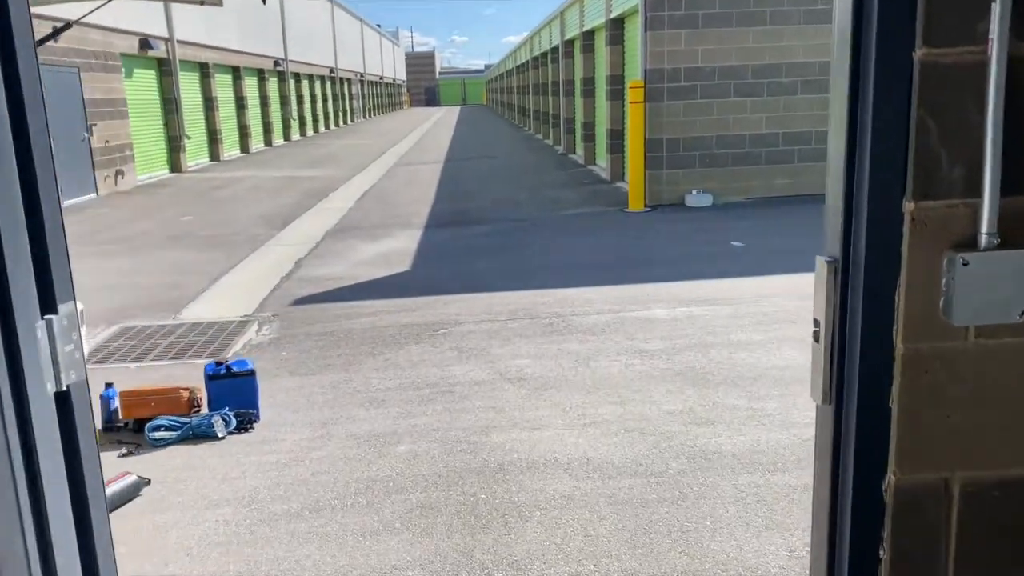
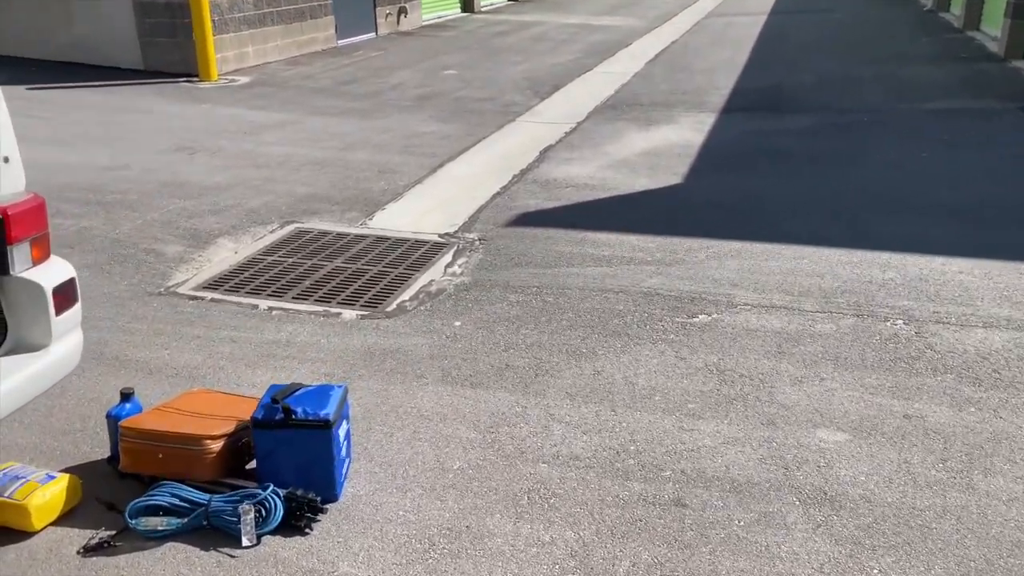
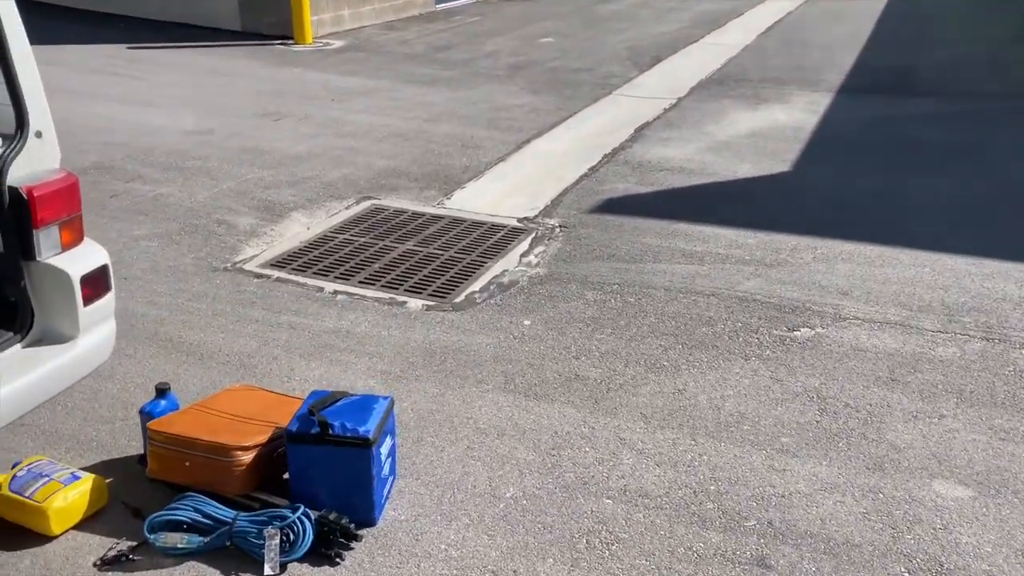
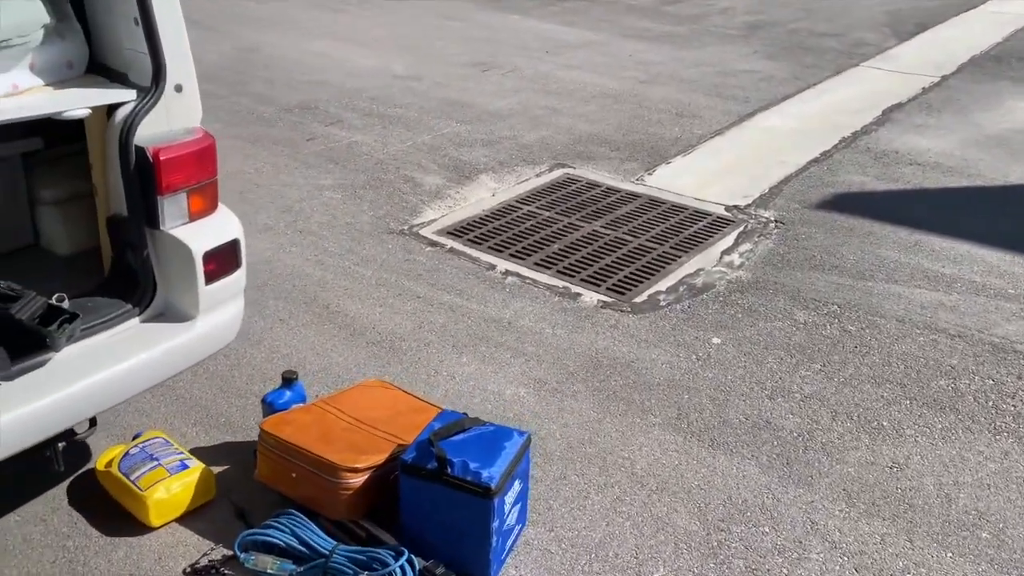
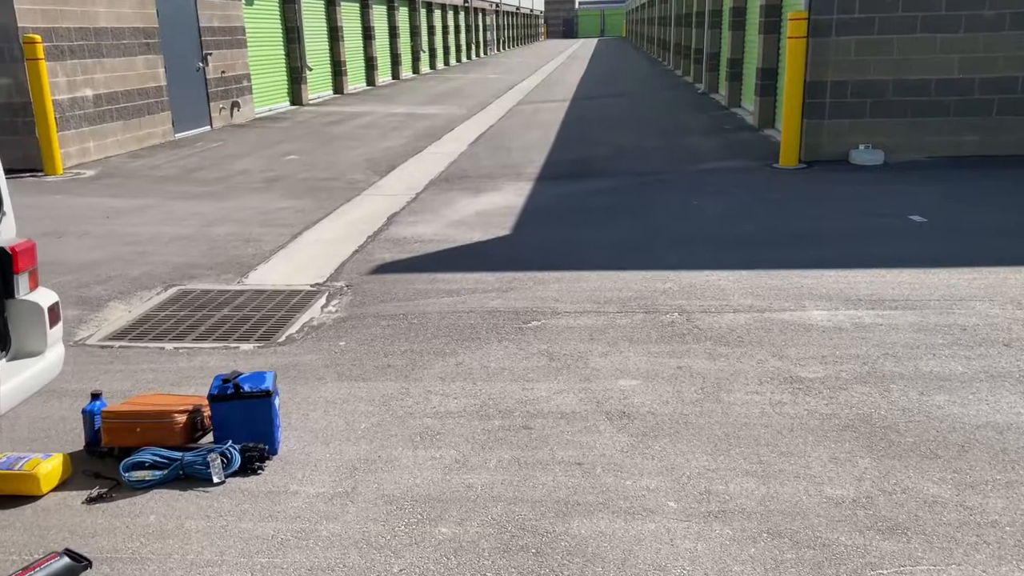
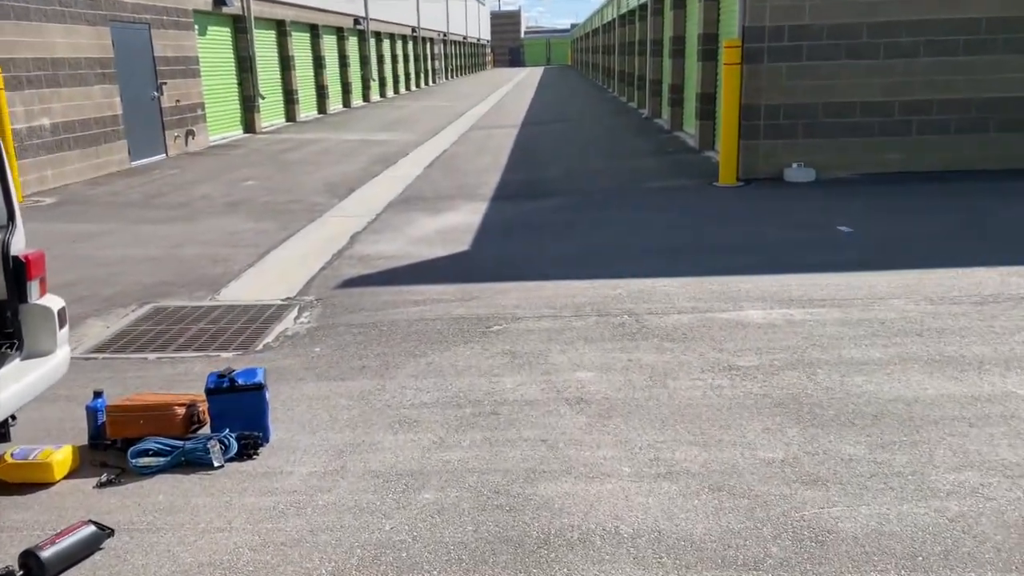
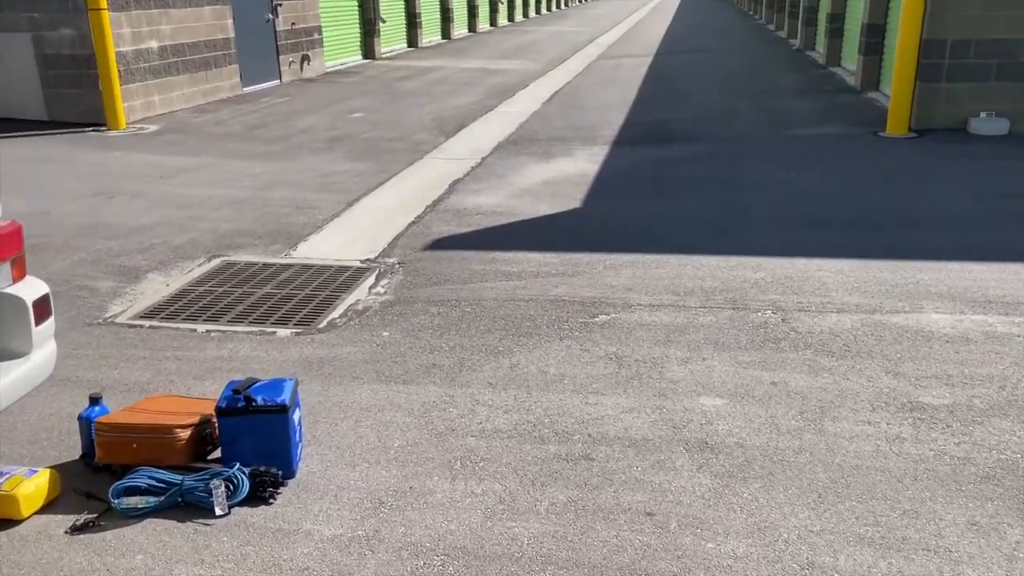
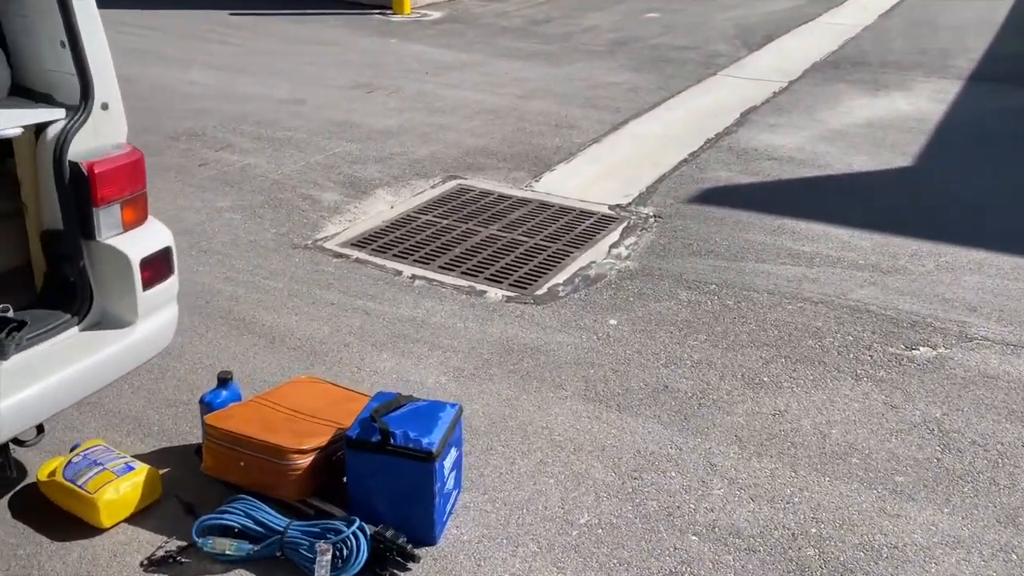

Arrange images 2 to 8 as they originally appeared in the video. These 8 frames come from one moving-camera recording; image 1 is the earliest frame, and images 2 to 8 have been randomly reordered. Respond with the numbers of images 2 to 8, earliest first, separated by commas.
6, 5, 7, 2, 3, 8, 4
